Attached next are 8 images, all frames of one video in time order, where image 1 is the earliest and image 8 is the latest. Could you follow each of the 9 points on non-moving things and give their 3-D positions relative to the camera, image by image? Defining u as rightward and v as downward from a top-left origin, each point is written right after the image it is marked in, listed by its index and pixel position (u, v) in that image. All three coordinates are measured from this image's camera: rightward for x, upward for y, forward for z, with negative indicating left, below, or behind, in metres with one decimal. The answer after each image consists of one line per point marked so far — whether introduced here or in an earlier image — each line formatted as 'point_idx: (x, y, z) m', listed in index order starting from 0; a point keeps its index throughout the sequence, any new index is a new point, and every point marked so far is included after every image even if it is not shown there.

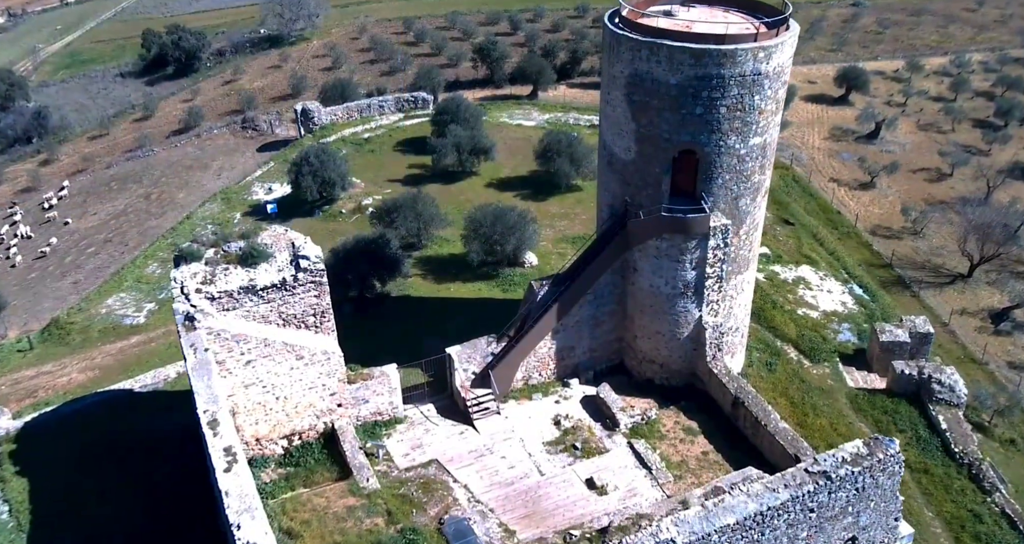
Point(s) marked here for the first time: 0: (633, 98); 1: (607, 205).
0: (+2.2, +3.2, +15.3) m
1: (+1.9, +1.3, +16.6) m
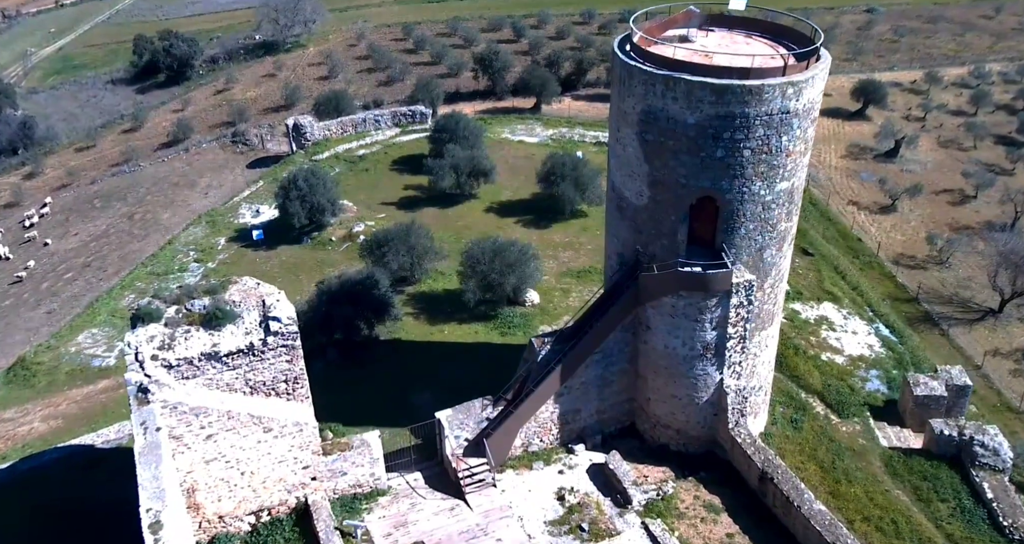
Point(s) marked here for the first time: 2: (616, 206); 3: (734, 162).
0: (+2.2, +2.2, +13.6) m
1: (+1.9, +0.3, +14.9) m
2: (+1.9, +1.2, +14.7) m
3: (+3.6, +1.8, +13.2) m
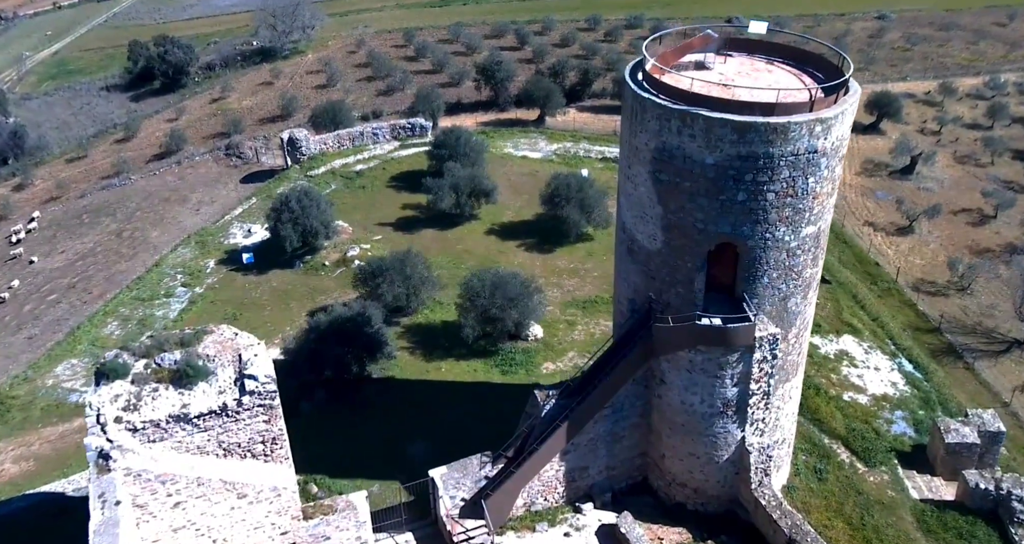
0: (+2.2, +1.4, +12.4) m
1: (+1.9, -0.4, +13.8) m
2: (+1.9, +0.4, +13.5) m
3: (+3.6, +1.0, +12.0) m
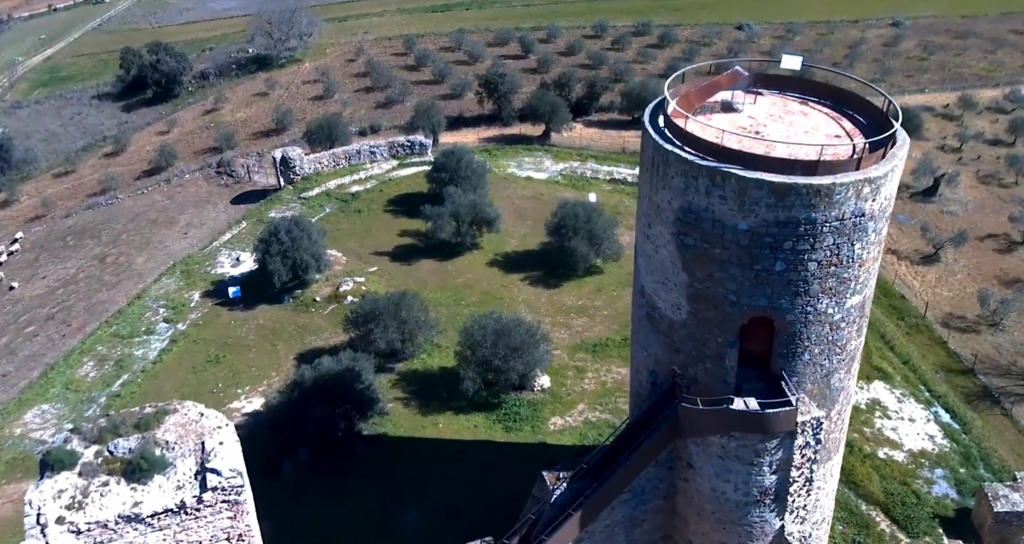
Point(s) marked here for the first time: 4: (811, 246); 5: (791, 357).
0: (+2.3, +0.4, +10.9) m
1: (+2.0, -1.5, +12.3) m
2: (+2.0, -0.6, +12.1) m
3: (+3.7, -0.1, +10.5) m
4: (+3.8, +0.3, +10.3) m
5: (+3.7, -1.1, +11.1) m
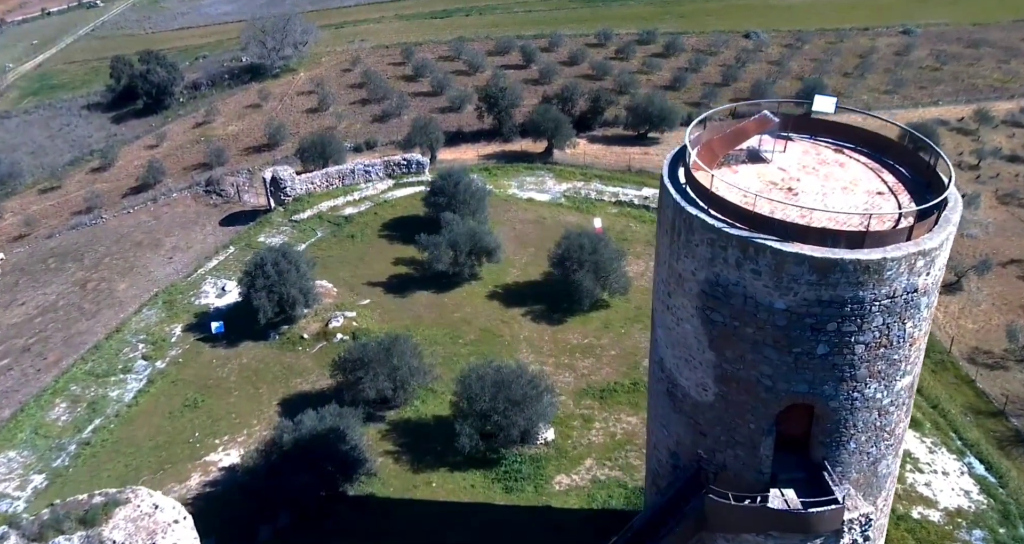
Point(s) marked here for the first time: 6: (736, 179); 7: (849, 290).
0: (+2.3, -0.5, +9.6) m
1: (+2.0, -2.4, +11.0) m
2: (+2.0, -1.5, +10.7) m
3: (+3.7, -1.0, +9.2) m
4: (+3.8, -0.6, +9.0) m
5: (+3.7, -2.1, +9.8) m
6: (+2.8, +1.2, +10.3) m
7: (+3.6, -0.2, +8.8) m
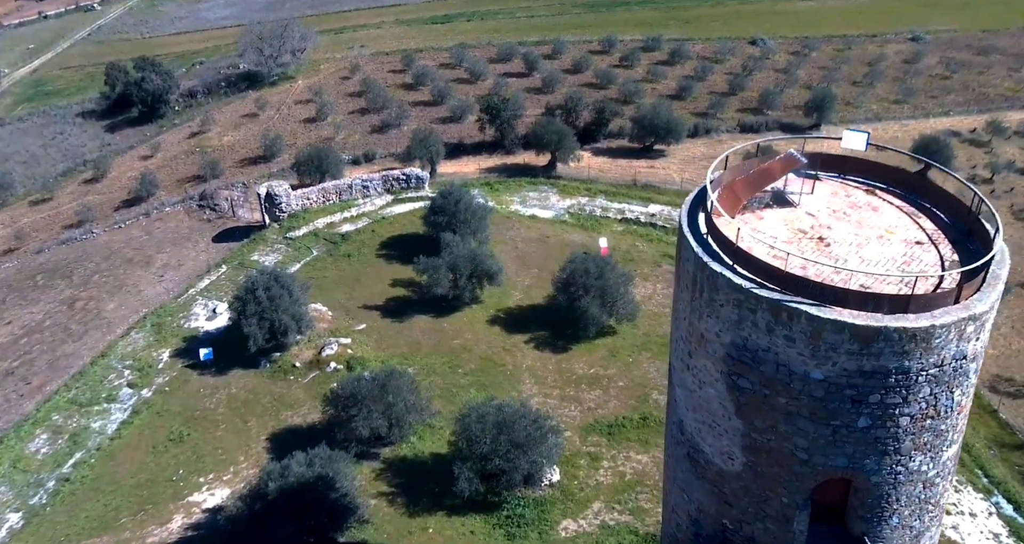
0: (+2.3, -1.2, +8.7) m
1: (+2.0, -3.0, +10.1) m
2: (+2.0, -2.2, +9.8) m
3: (+3.7, -1.6, +8.3) m
4: (+3.8, -1.2, +8.1) m
5: (+3.8, -2.7, +8.9) m
6: (+2.9, +0.5, +9.4) m
7: (+3.6, -0.8, +7.9) m
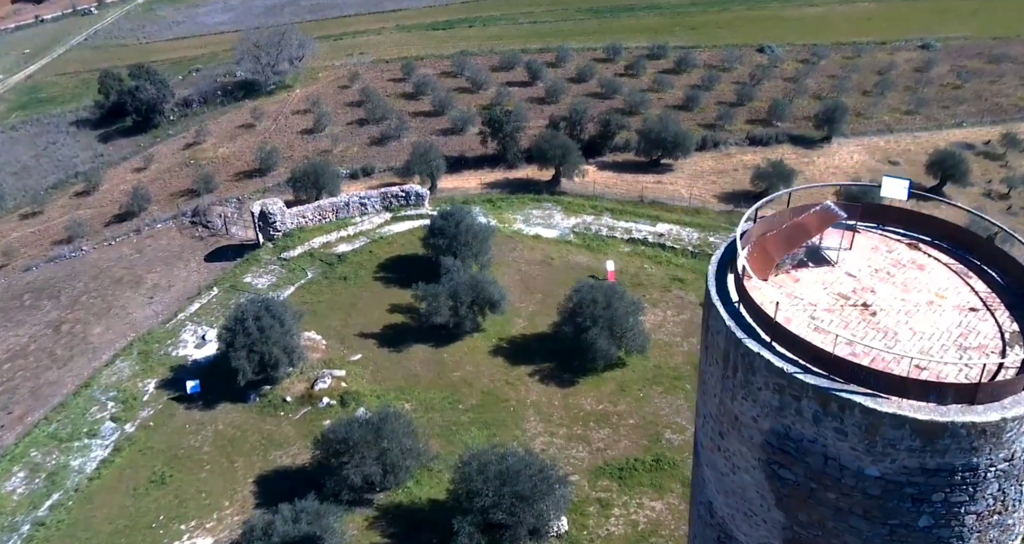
0: (+2.4, -1.9, +7.7) m
1: (+2.1, -3.7, +9.1) m
2: (+2.0, -2.9, +8.8) m
3: (+3.7, -2.3, +7.3) m
4: (+3.9, -1.9, +7.1) m
5: (+3.8, -3.4, +7.9) m
6: (+2.9, -0.2, +8.4) m
7: (+3.7, -1.5, +6.8) m
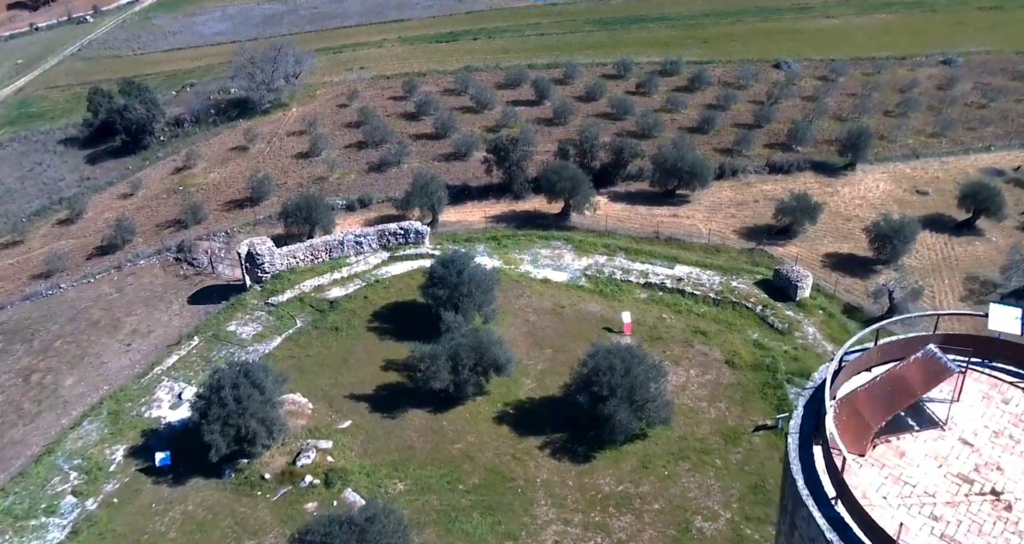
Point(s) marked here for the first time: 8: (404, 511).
0: (+2.5, -3.2, +5.7) m
1: (+2.2, -5.1, +7.1) m
2: (+2.1, -4.2, +6.9) m
3: (+3.8, -3.7, +5.3) m
4: (+4.0, -3.3, +5.1) m
5: (+3.9, -4.8, +5.9) m
6: (+3.0, -1.6, +6.4) m
7: (+3.8, -2.9, +4.9) m
8: (-2.0, -4.4, +15.7) m
